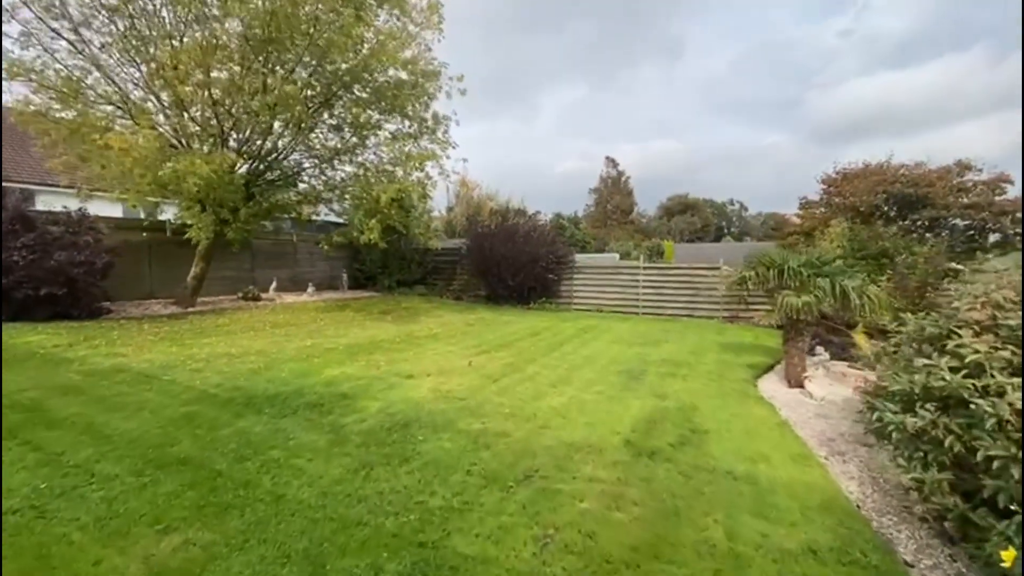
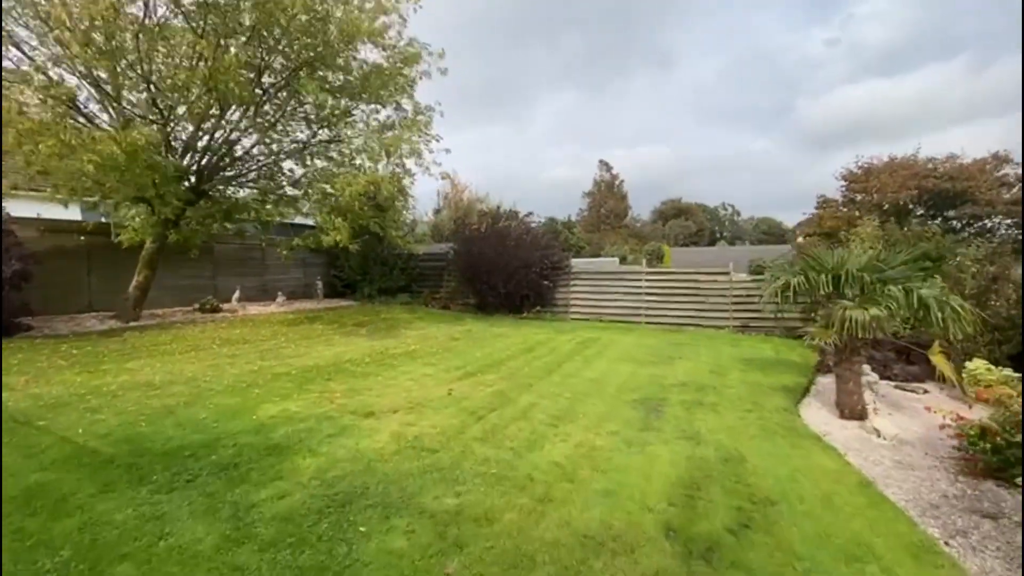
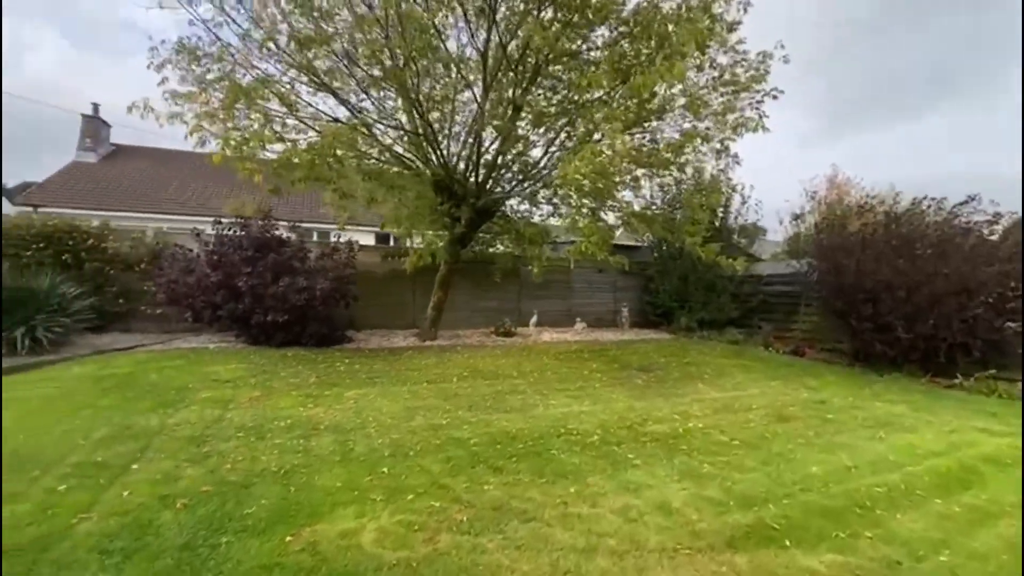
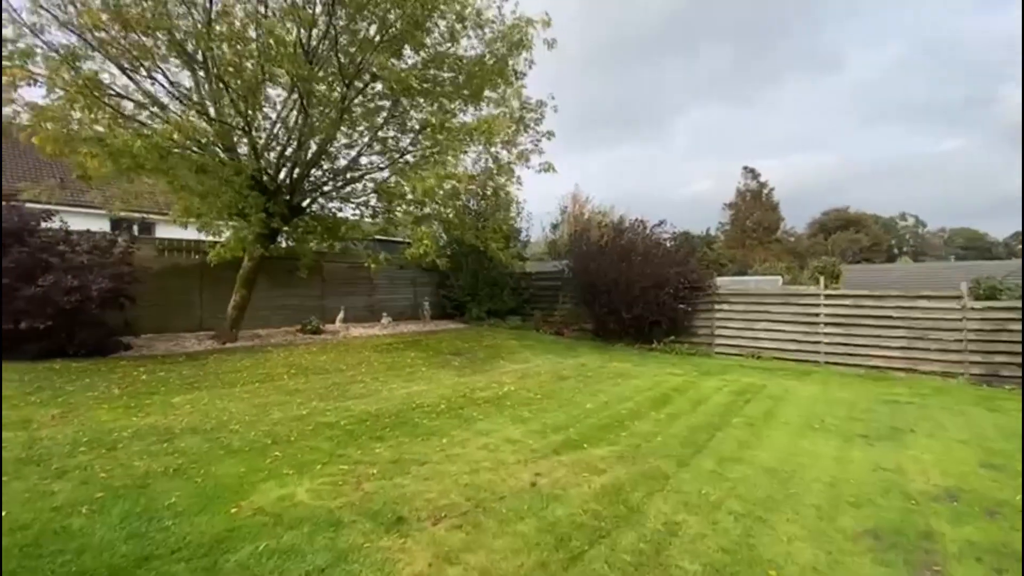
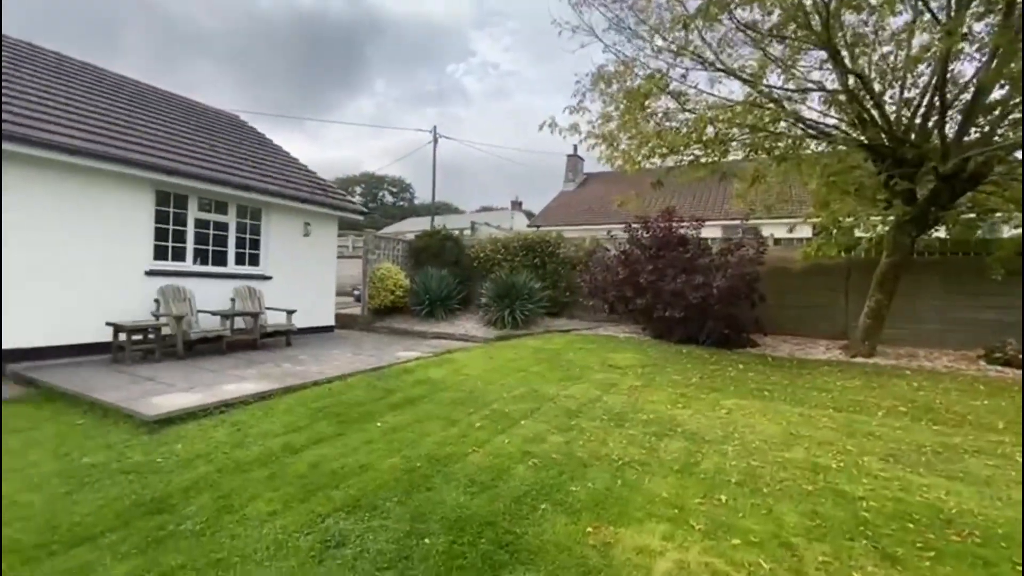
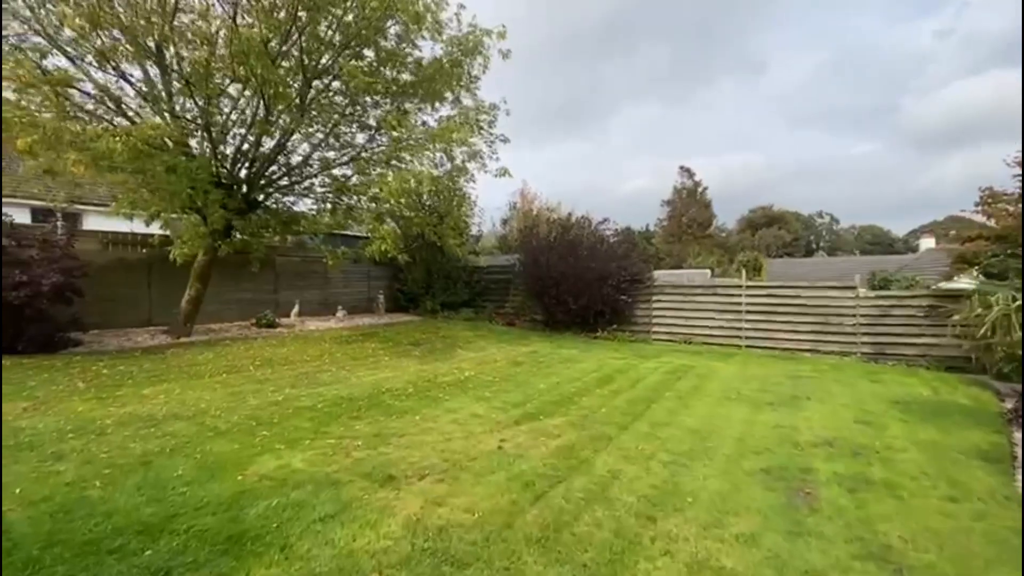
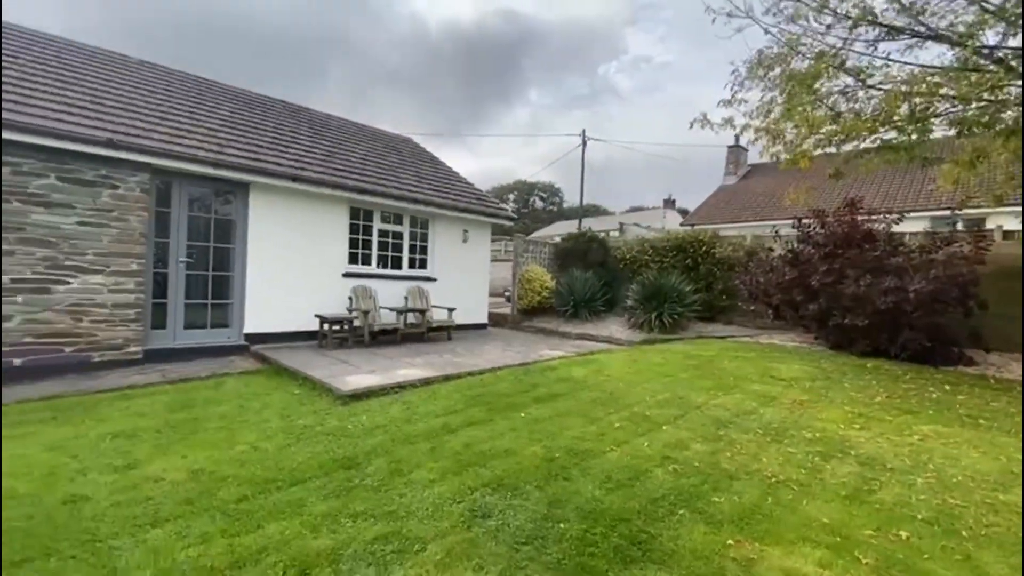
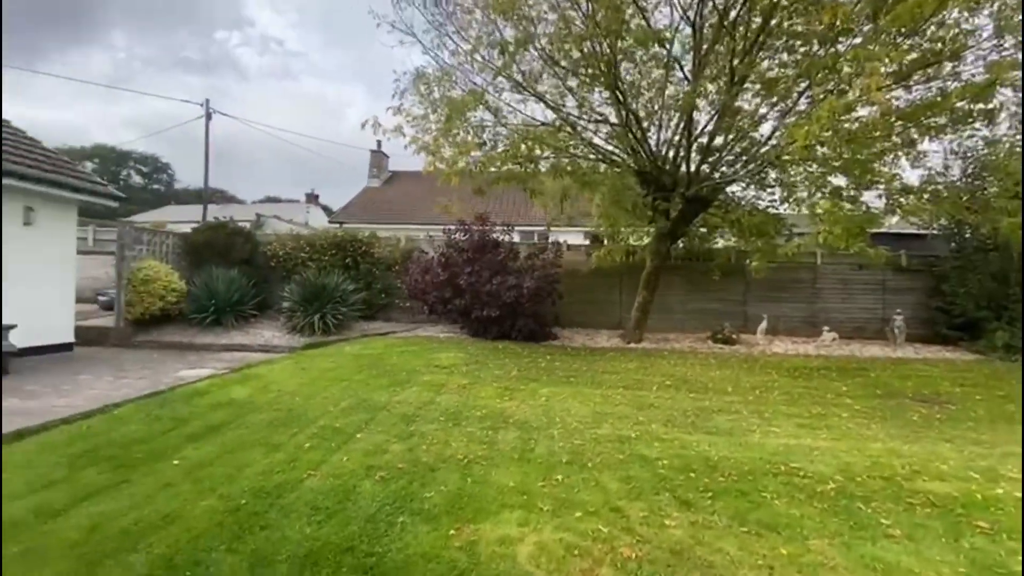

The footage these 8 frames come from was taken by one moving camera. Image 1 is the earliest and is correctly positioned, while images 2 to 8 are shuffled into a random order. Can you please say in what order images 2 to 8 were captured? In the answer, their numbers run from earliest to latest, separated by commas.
2, 6, 4, 3, 8, 5, 7
